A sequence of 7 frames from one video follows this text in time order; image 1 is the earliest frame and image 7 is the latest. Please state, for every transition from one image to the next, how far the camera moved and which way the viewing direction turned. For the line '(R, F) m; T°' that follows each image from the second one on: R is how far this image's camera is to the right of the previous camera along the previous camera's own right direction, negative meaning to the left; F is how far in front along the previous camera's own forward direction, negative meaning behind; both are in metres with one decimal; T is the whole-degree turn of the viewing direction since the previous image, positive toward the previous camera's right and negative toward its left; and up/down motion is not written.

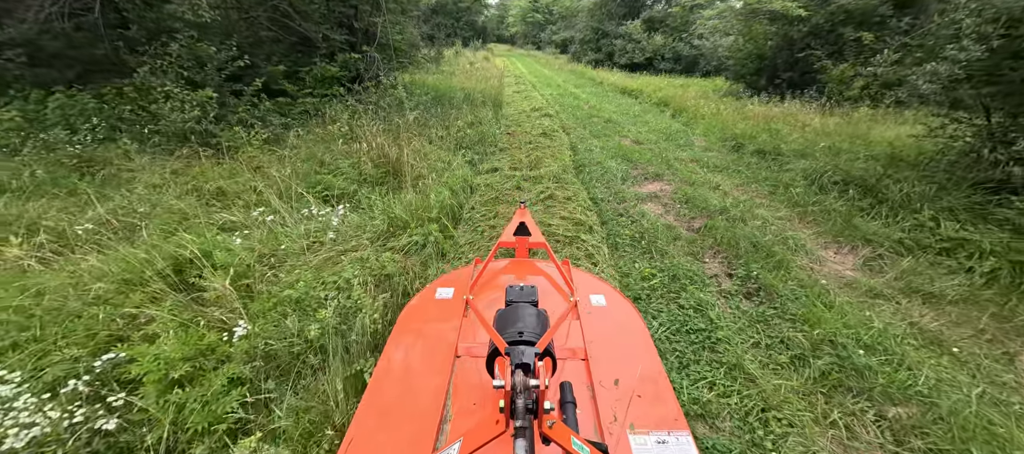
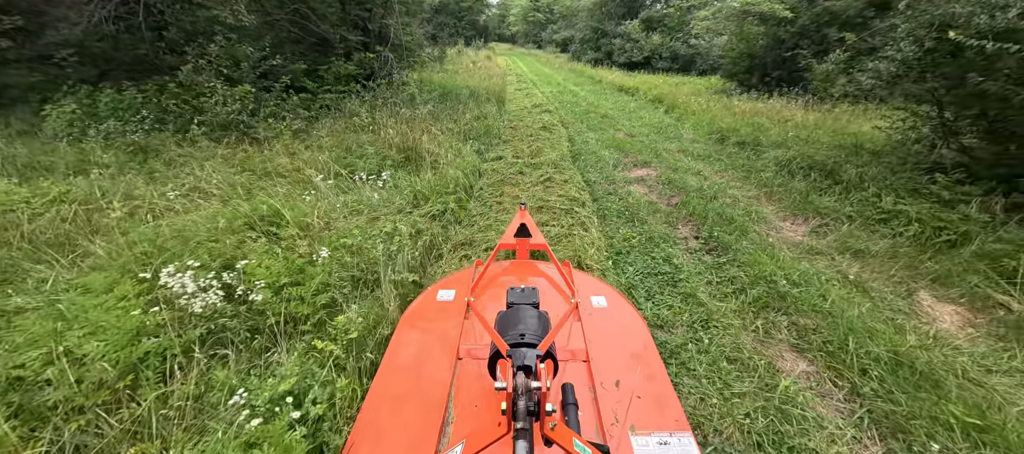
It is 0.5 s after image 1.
(0.0, -0.6) m; 0°
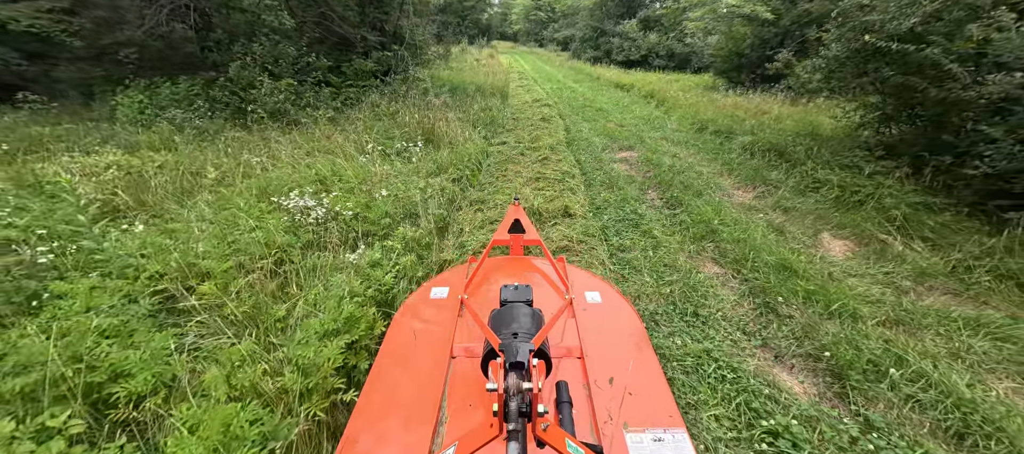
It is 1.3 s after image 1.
(0.0, -0.9) m; 0°
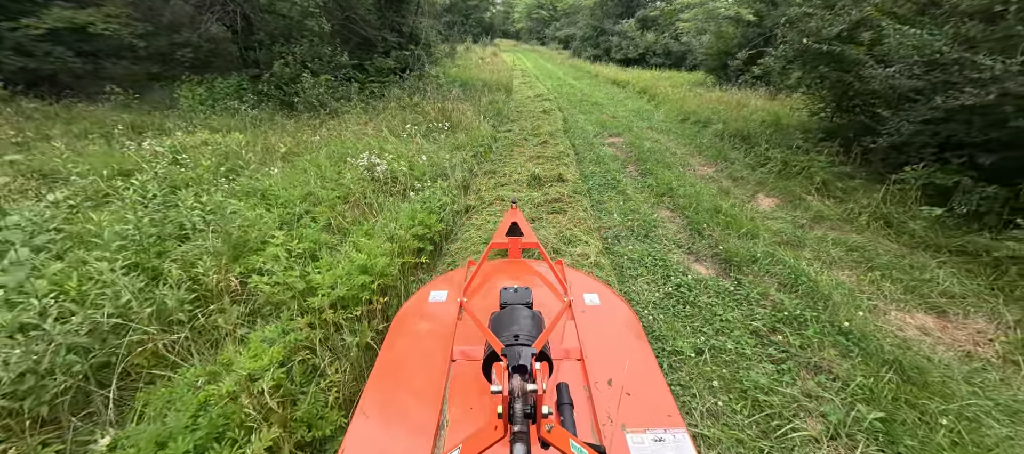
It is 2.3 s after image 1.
(-0.1, -1.1) m; 0°
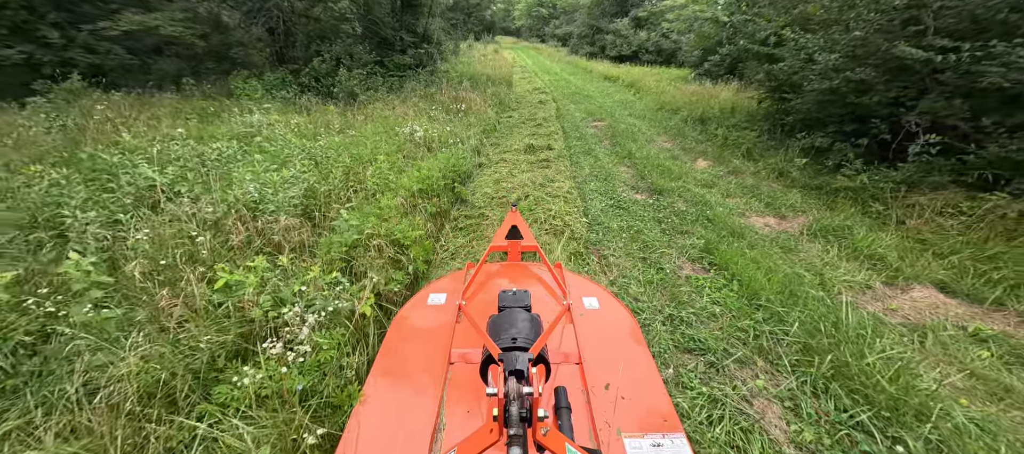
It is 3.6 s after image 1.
(0.0, -1.6) m; 0°
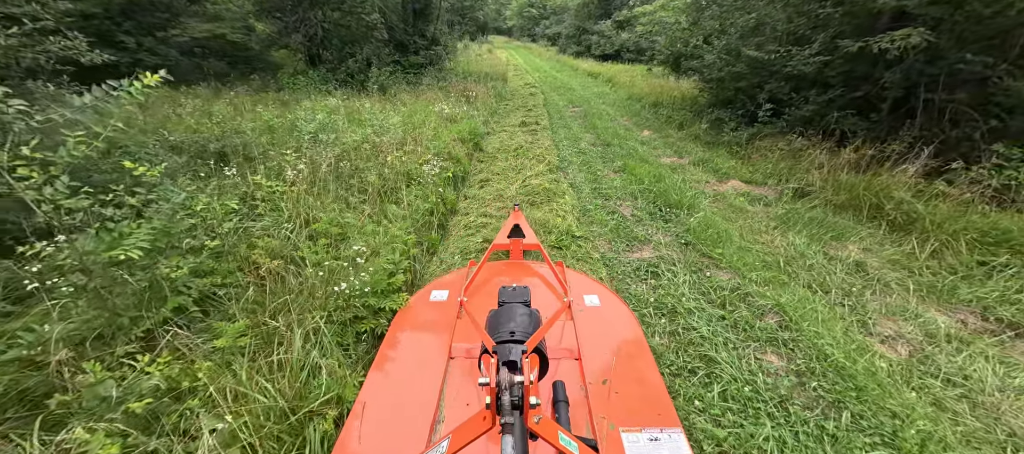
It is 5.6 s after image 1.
(-0.1, -2.5) m; +1°
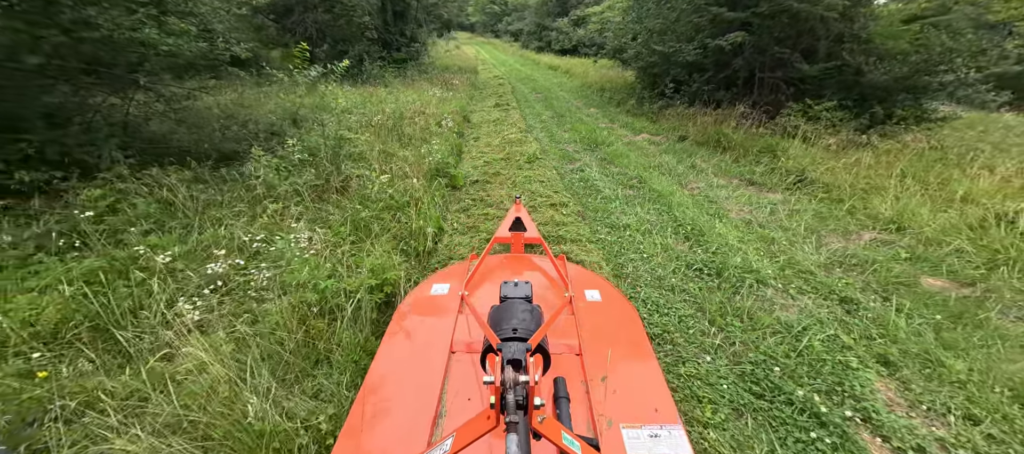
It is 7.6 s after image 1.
(-0.4, -2.5) m; +5°
